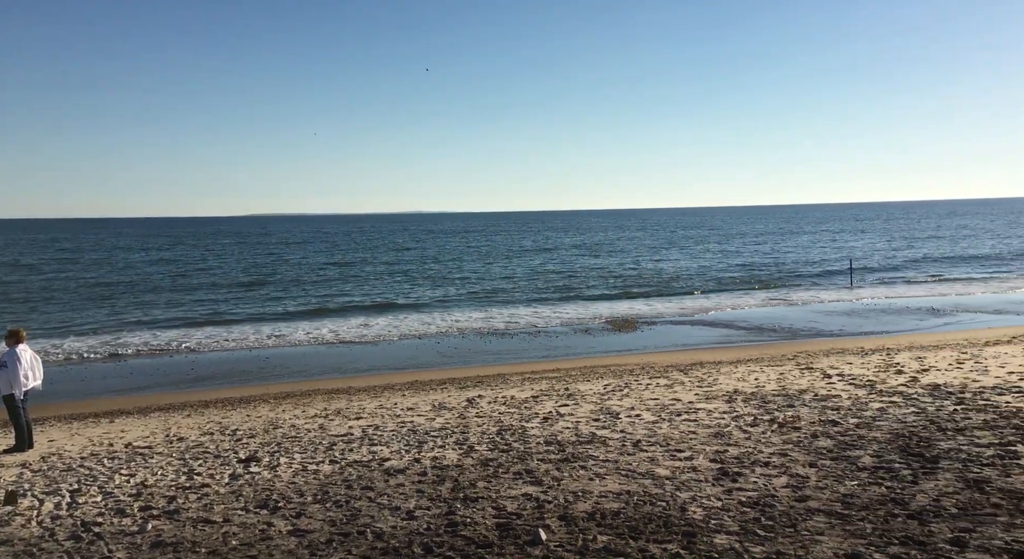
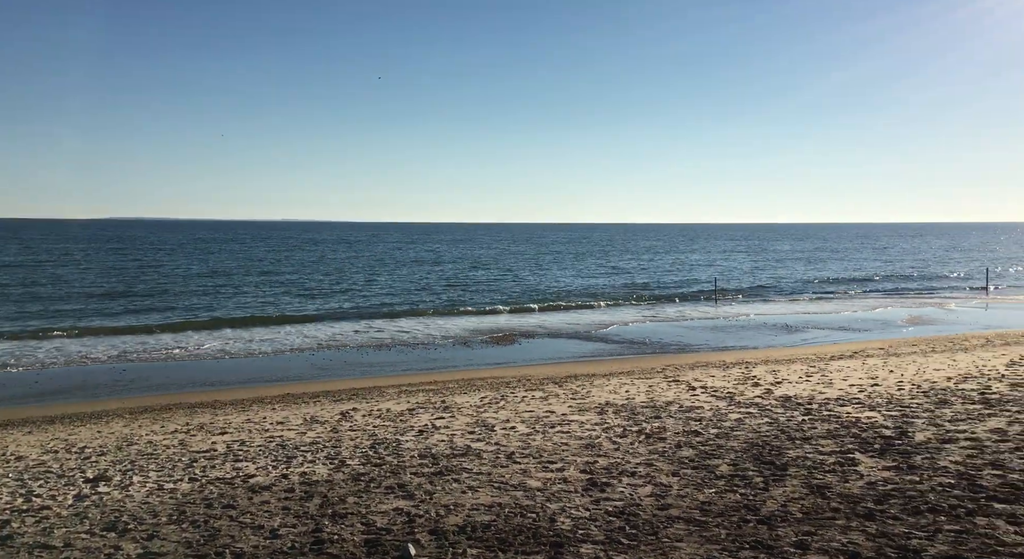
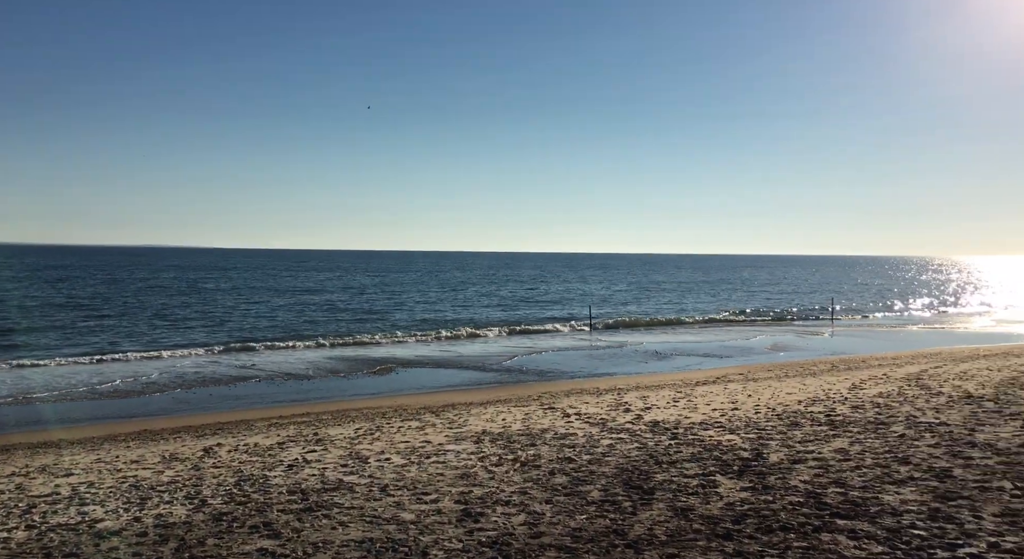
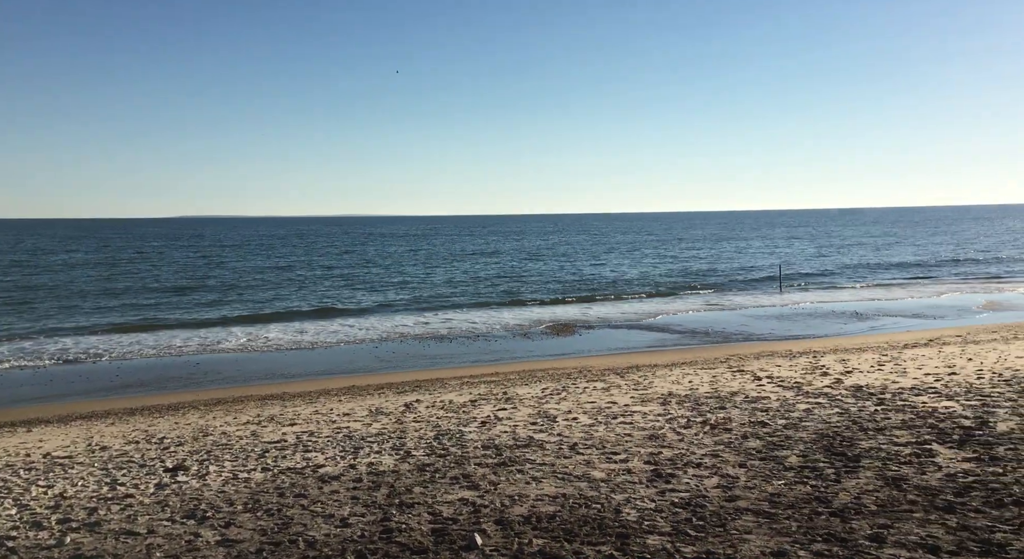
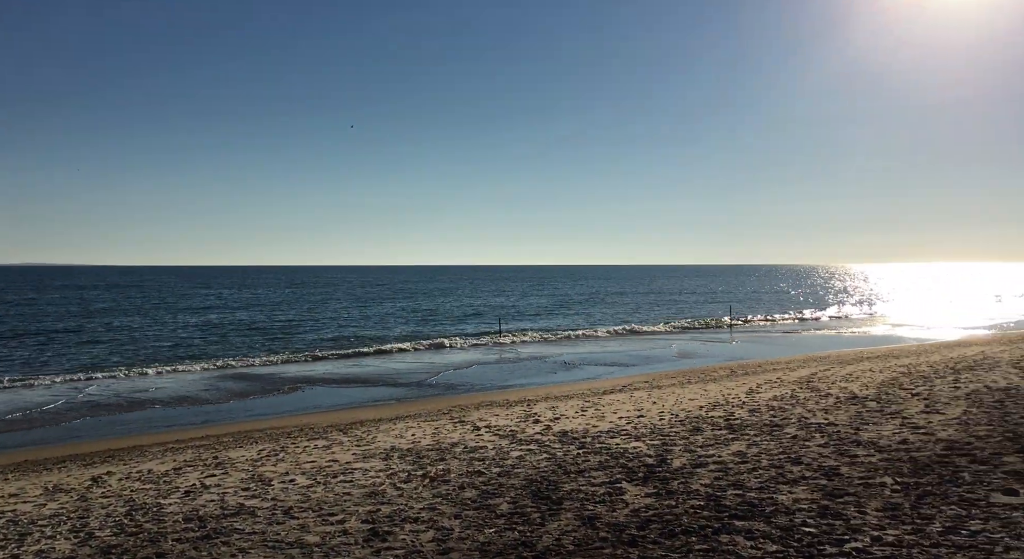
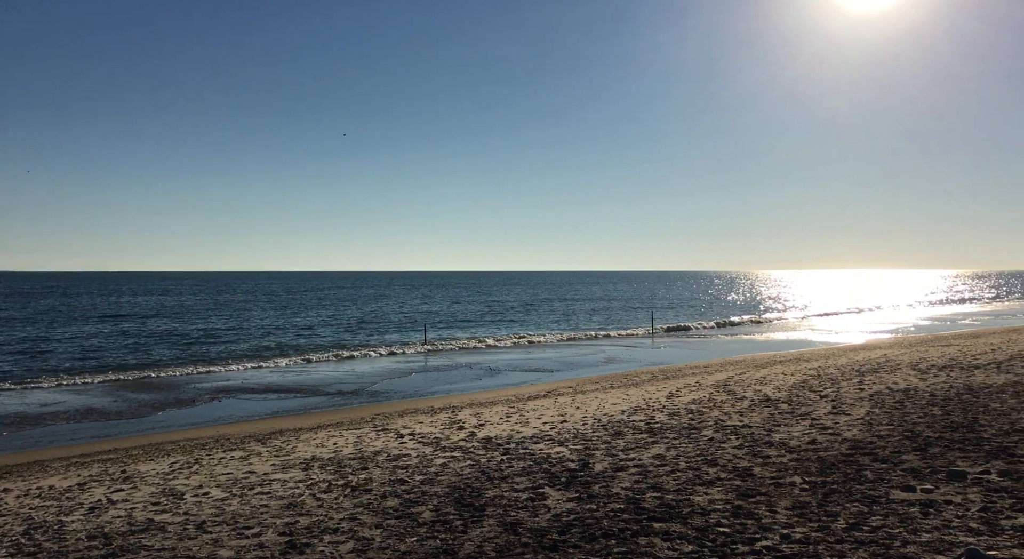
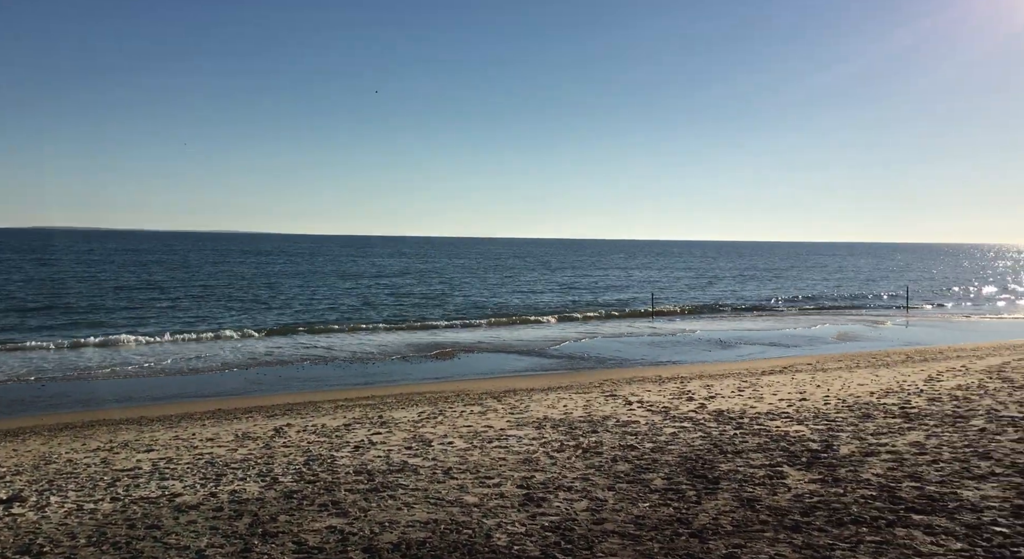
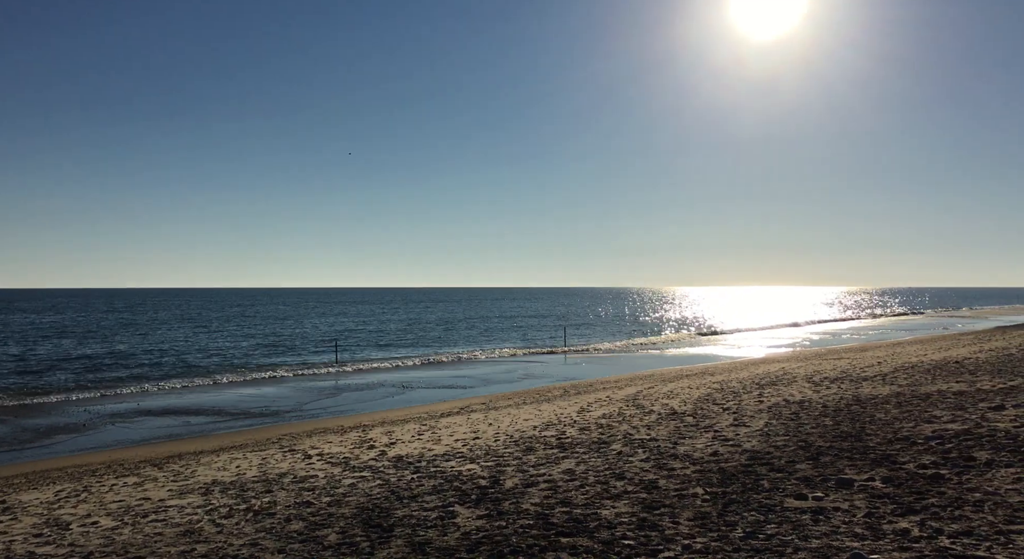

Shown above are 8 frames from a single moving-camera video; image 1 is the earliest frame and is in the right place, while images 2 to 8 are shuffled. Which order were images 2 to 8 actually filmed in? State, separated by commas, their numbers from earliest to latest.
4, 2, 7, 3, 5, 6, 8
